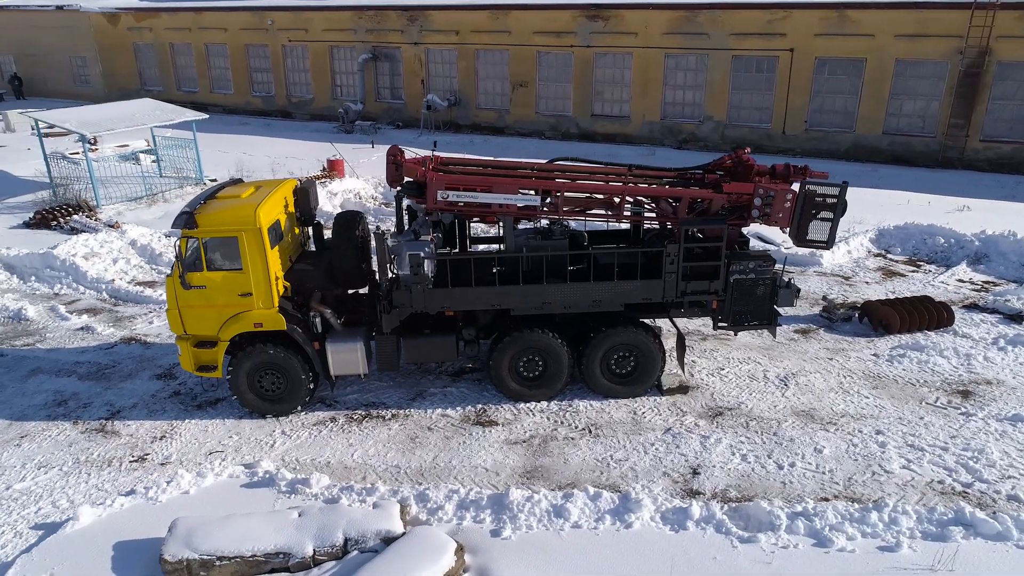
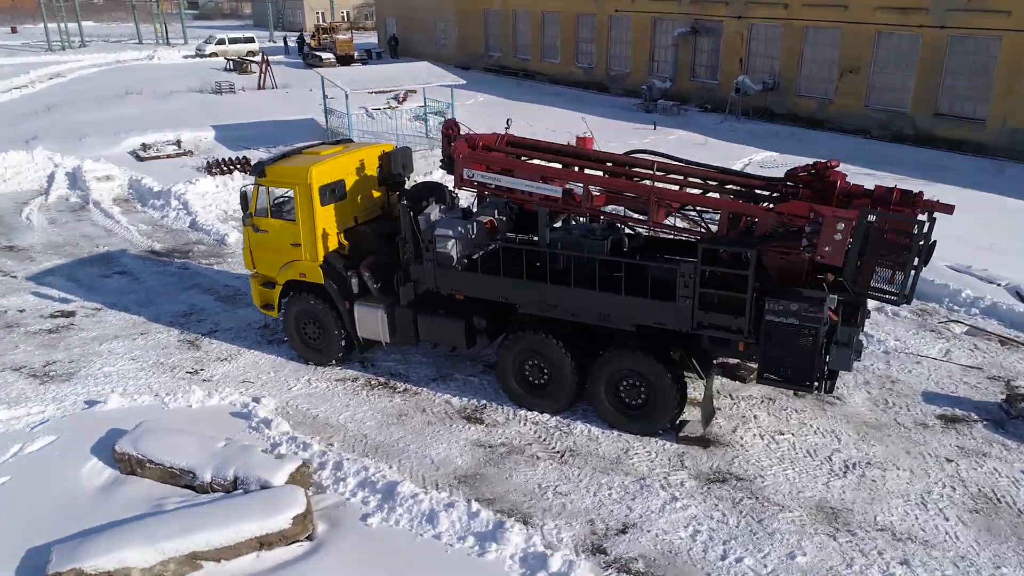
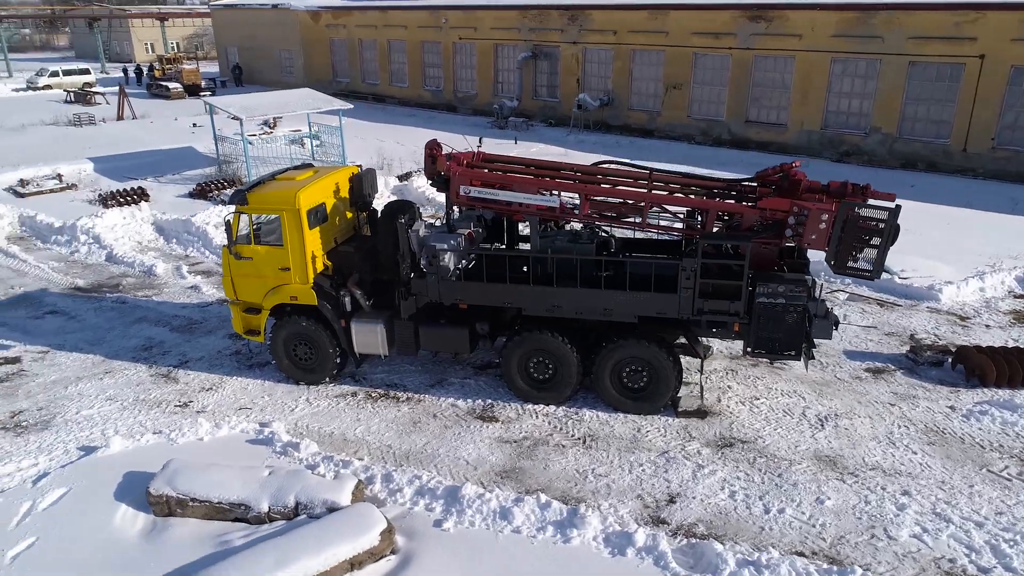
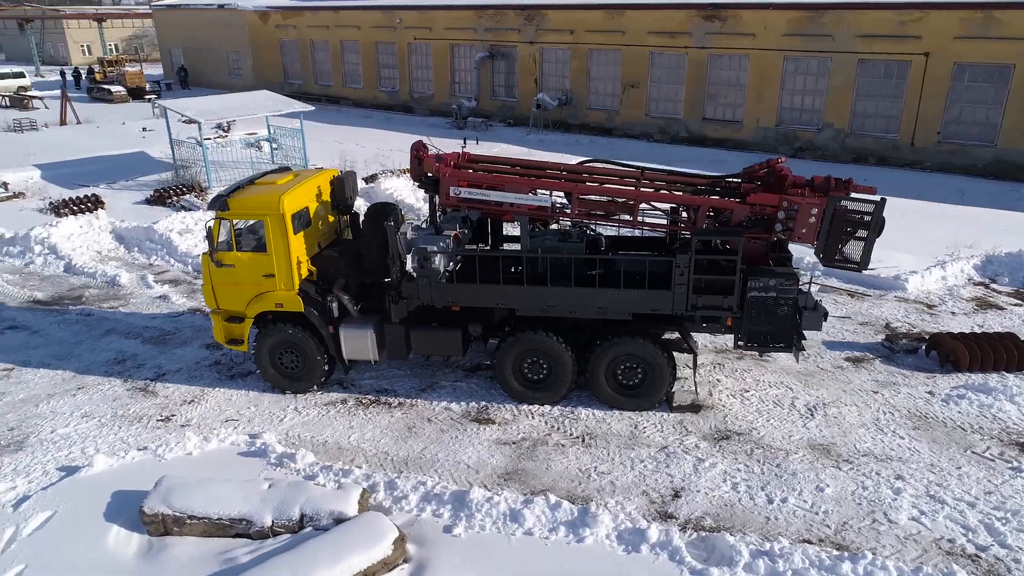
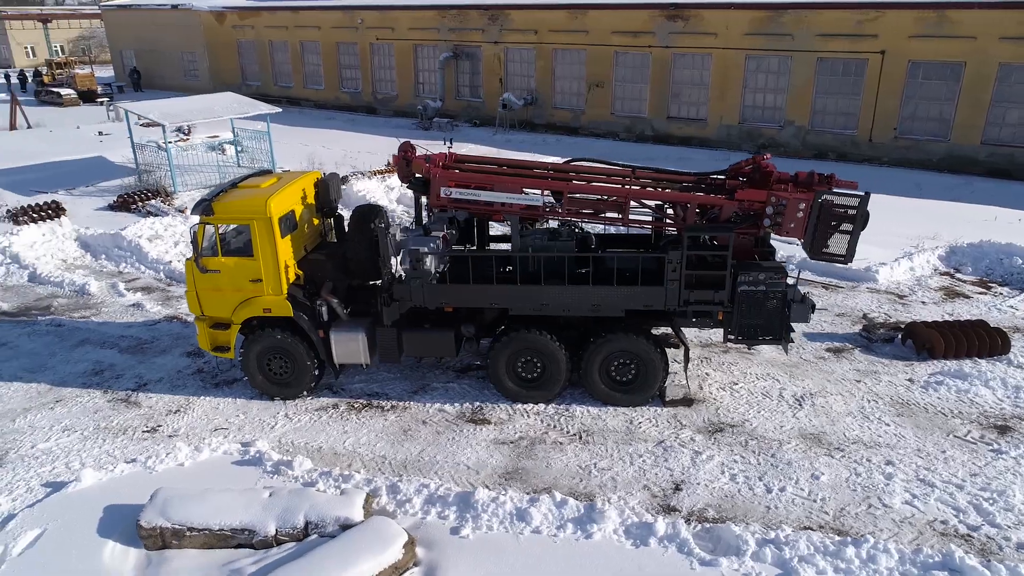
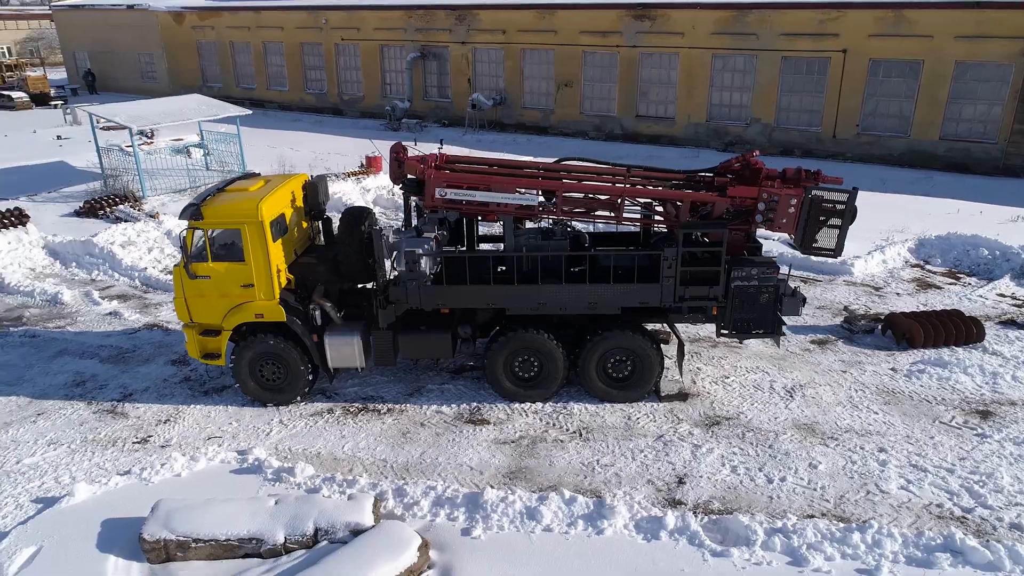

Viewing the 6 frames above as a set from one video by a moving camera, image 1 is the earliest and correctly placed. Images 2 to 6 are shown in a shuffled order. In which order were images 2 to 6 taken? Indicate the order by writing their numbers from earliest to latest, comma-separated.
6, 5, 4, 3, 2
